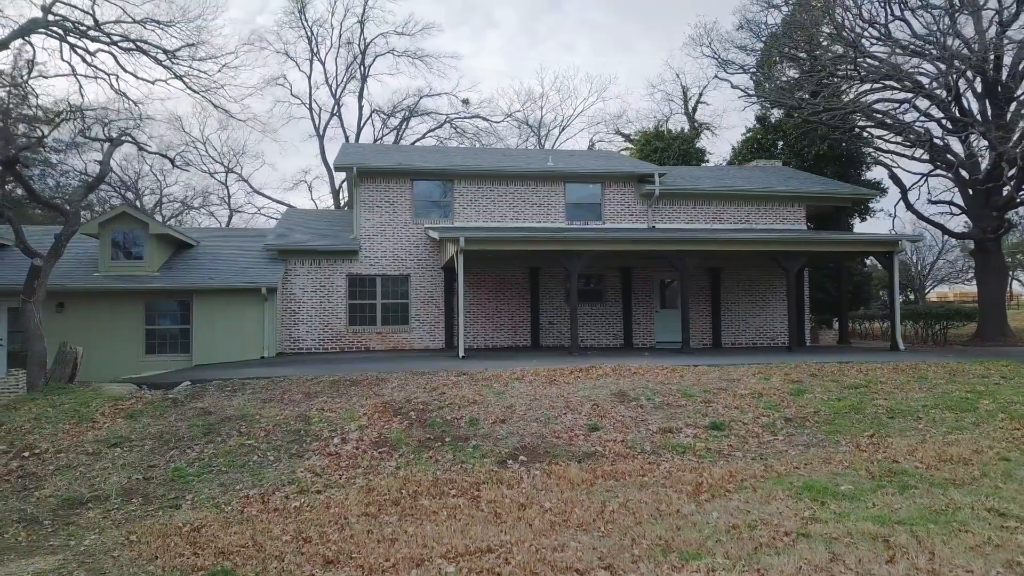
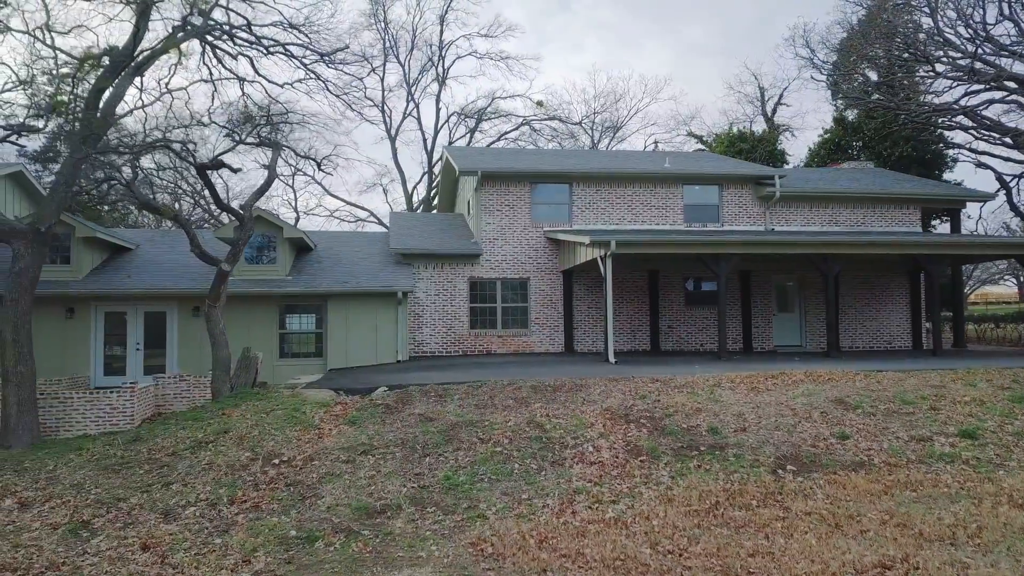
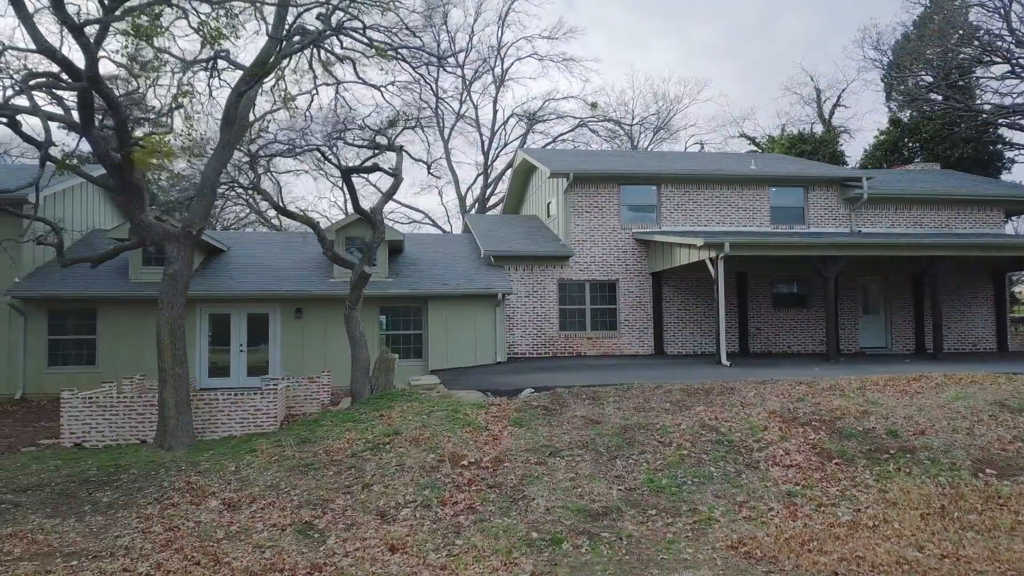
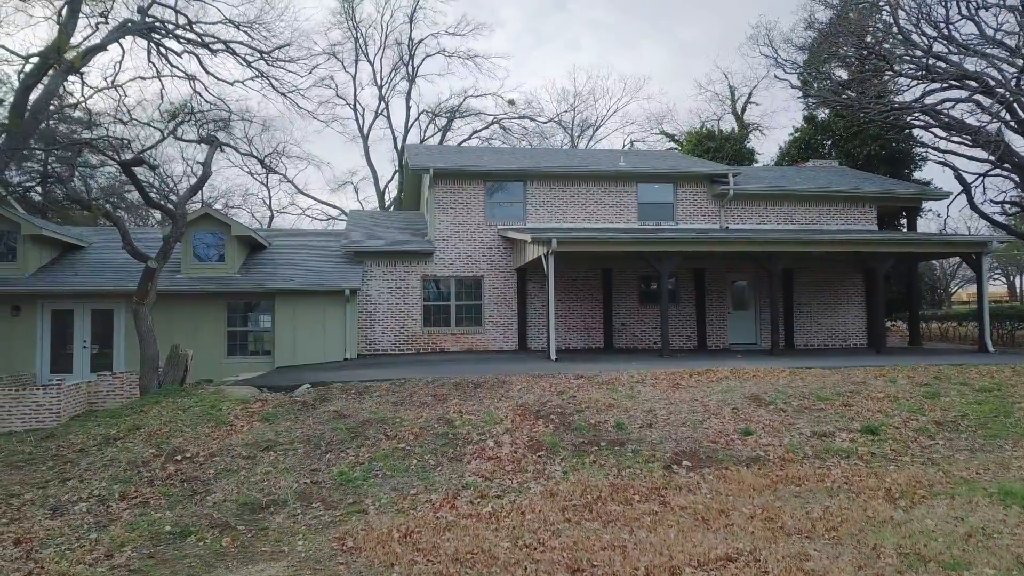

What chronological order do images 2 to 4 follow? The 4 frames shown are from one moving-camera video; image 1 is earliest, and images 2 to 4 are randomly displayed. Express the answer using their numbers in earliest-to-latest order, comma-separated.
4, 2, 3
